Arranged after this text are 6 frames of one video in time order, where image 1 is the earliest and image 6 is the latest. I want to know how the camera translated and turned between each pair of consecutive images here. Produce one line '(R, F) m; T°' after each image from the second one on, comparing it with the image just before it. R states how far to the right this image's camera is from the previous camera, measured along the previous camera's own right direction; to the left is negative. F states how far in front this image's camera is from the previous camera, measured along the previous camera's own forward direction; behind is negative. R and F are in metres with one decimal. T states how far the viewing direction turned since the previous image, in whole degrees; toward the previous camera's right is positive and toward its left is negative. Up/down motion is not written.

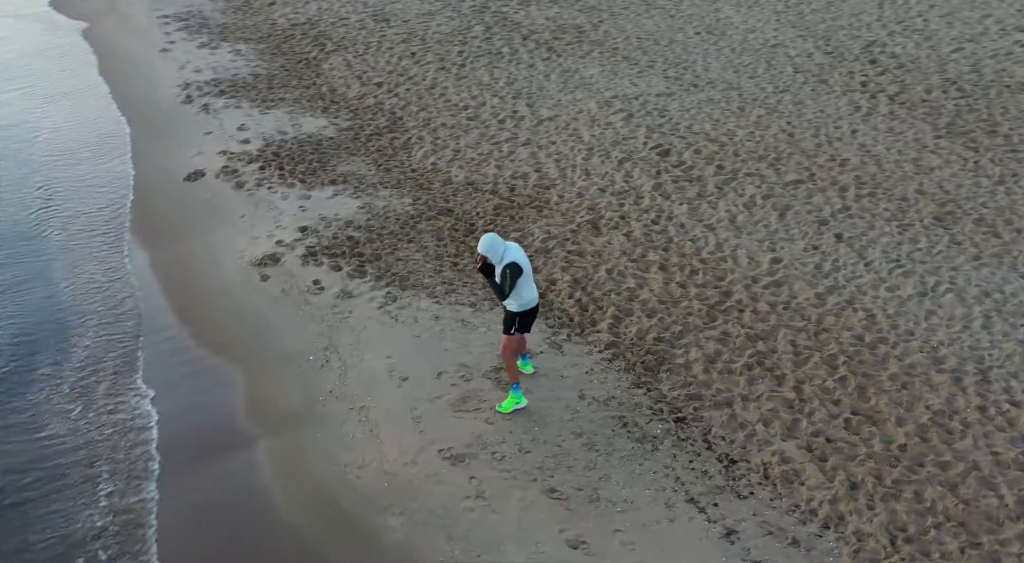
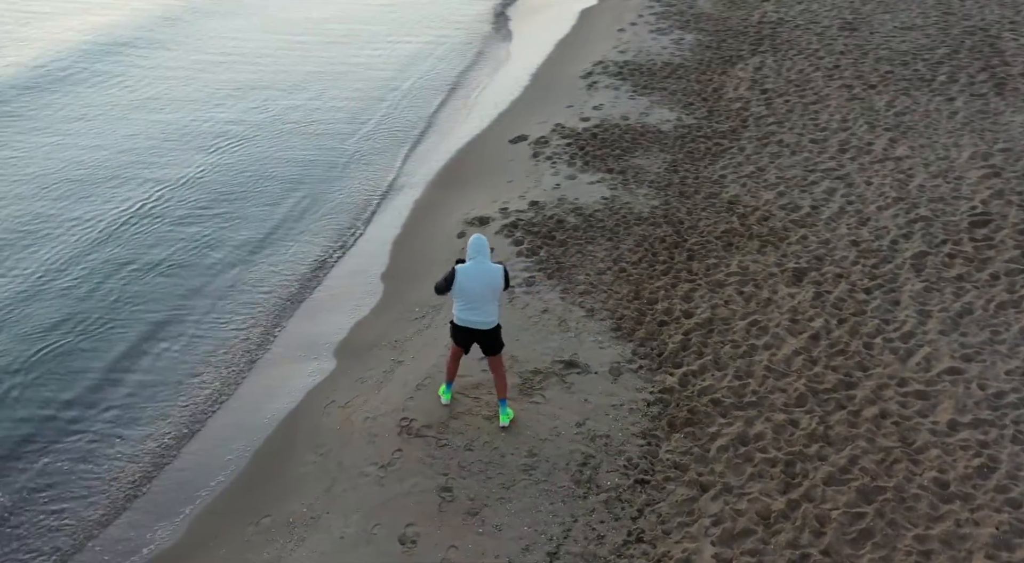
(+3.9, +1.0) m; -32°
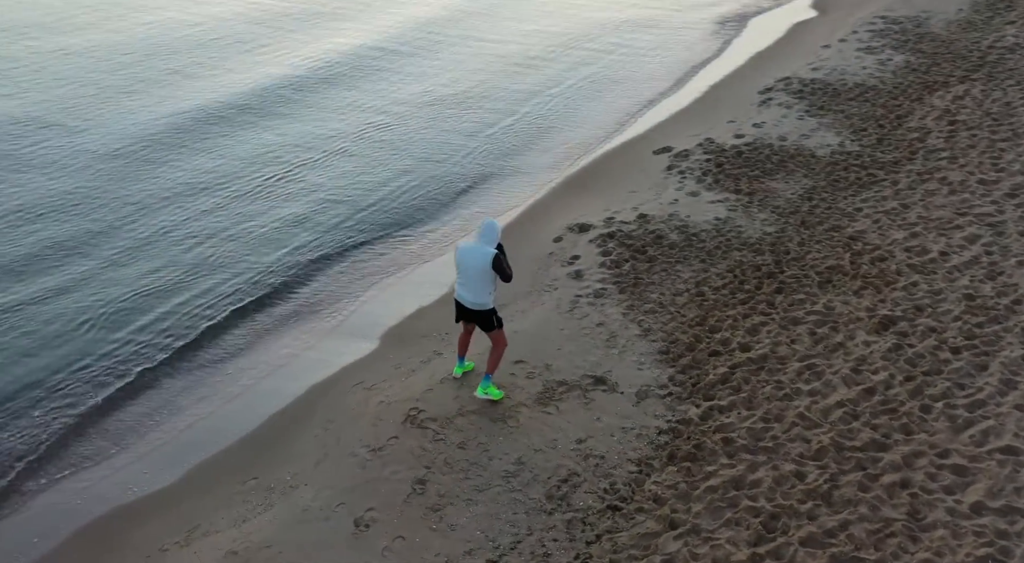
(+1.7, +0.1) m; -14°
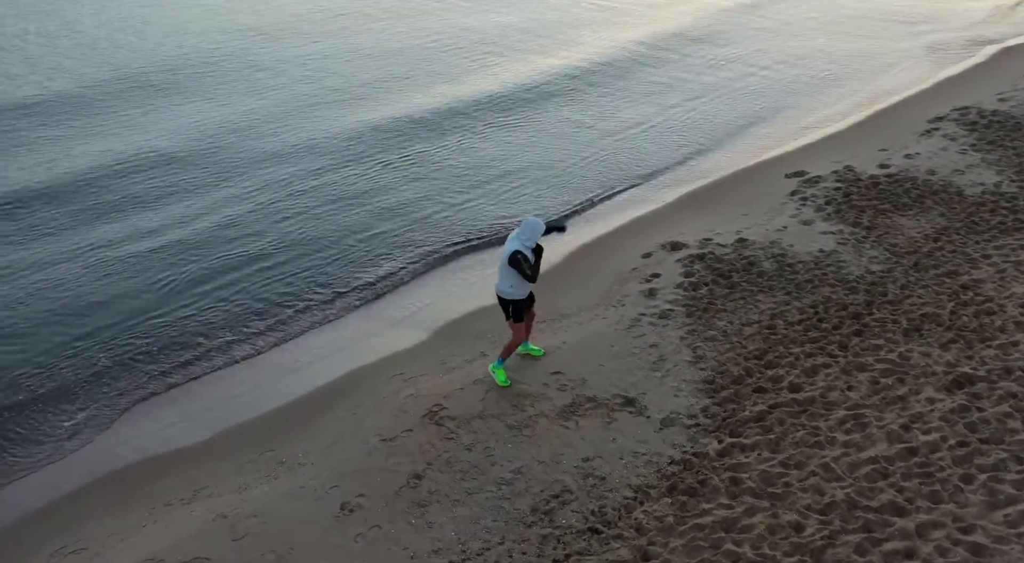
(+1.4, 0.0) m; -12°
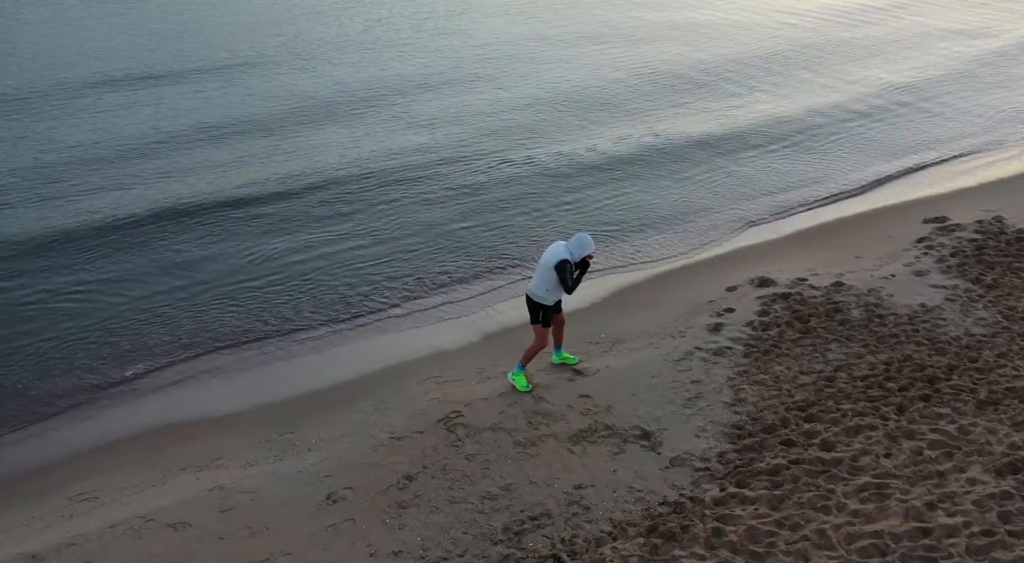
(+1.5, 0.0) m; -12°
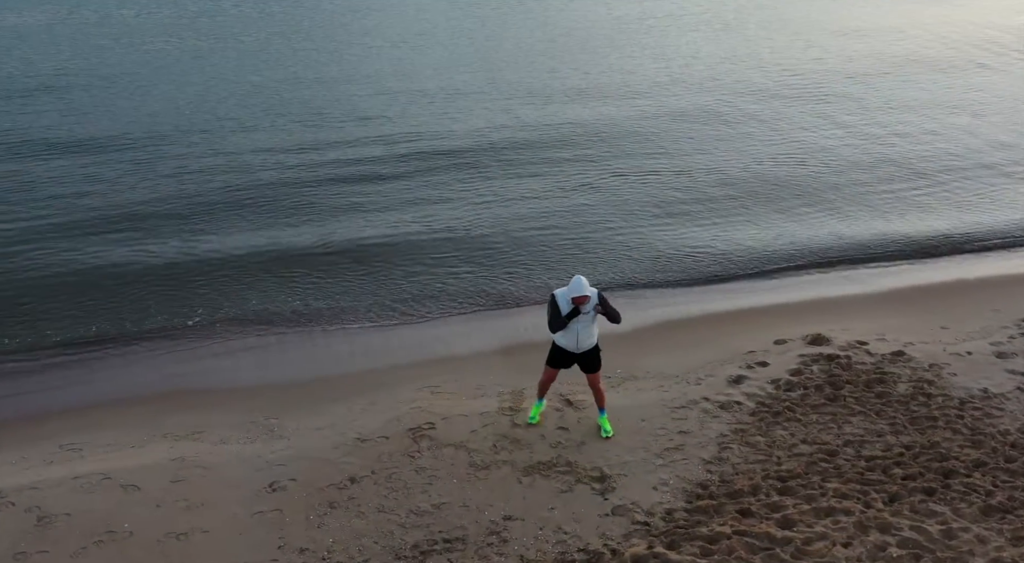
(+2.1, +0.1) m; -13°
